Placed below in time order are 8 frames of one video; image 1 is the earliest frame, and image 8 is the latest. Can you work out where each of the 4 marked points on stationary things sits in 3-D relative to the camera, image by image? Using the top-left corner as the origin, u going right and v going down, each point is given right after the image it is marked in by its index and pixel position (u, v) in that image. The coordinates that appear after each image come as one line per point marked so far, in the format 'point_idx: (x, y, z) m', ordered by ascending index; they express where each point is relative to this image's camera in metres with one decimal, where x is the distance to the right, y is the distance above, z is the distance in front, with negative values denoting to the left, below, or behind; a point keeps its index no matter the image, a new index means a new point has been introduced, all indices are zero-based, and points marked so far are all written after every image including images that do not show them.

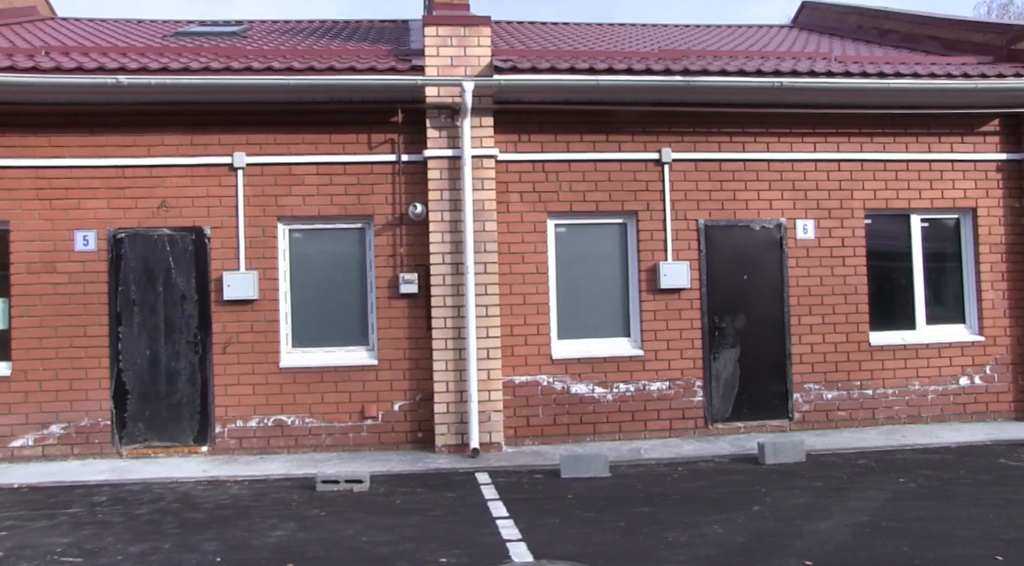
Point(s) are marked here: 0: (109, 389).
0: (-3.9, -1.0, +8.0) m
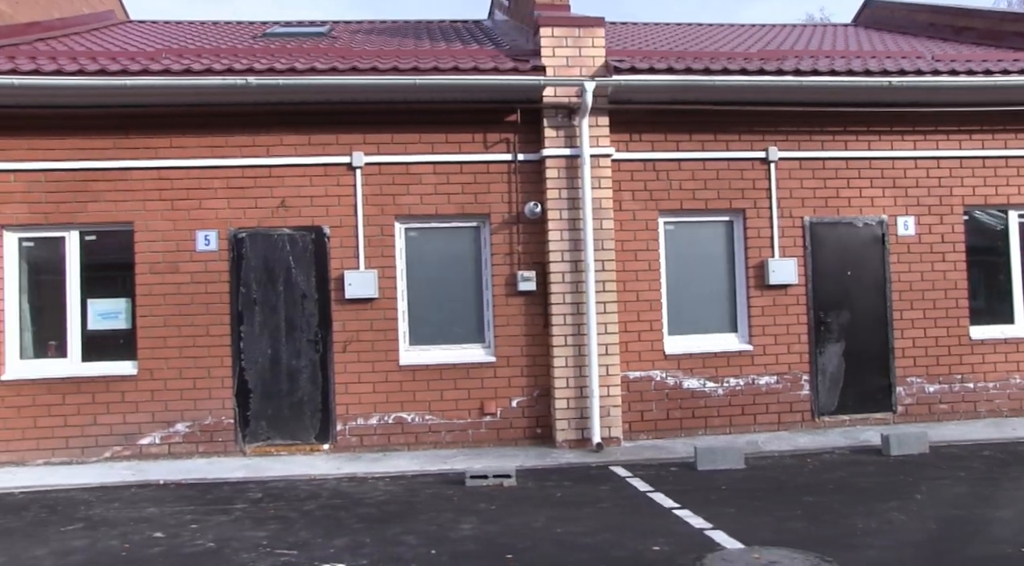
0: (-2.7, -1.0, +8.1) m
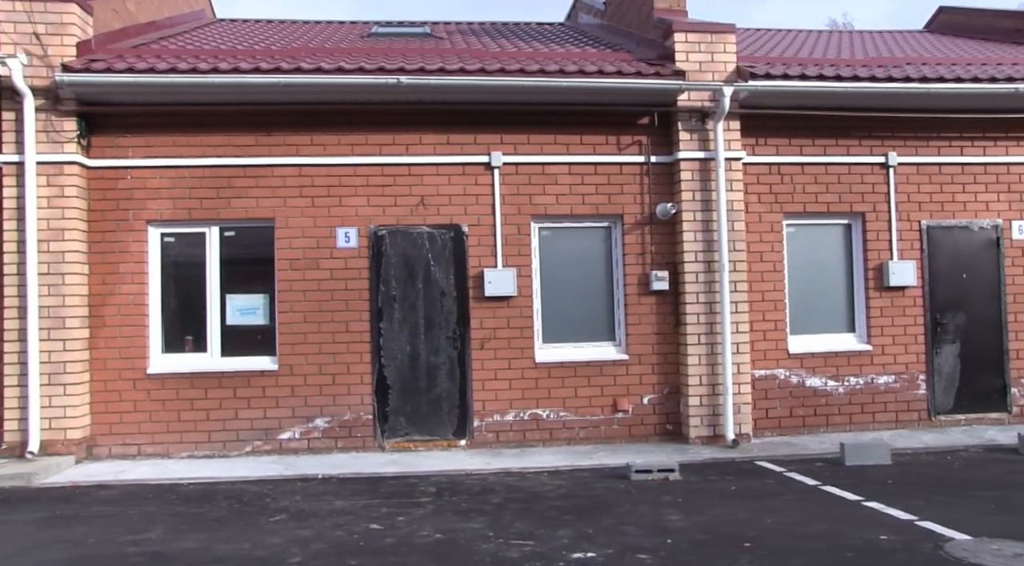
0: (-1.4, -1.0, +8.2) m
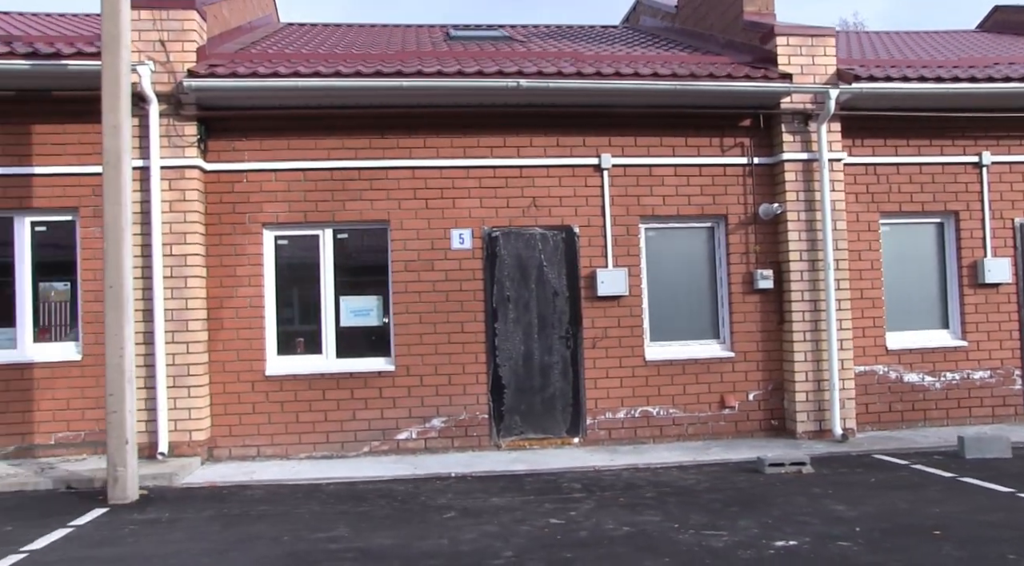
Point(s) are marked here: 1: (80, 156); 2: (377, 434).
0: (-0.3, -1.0, +8.3) m
1: (-4.2, +1.2, +8.0) m
2: (-1.3, -1.5, +8.2) m
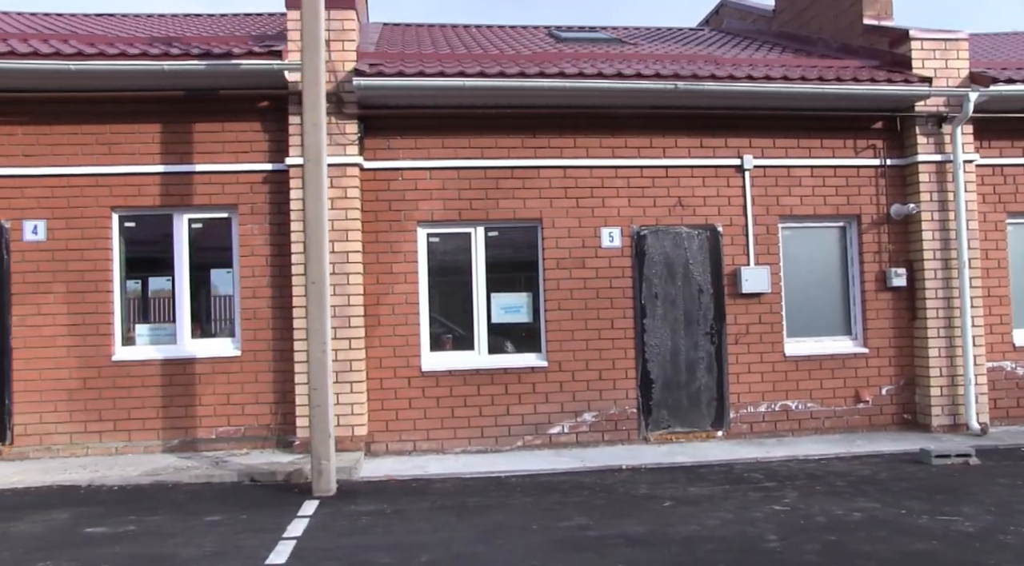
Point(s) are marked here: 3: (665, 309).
0: (+1.2, -1.0, +8.5) m
1: (-2.7, +1.3, +8.1) m
2: (+0.2, -1.5, +8.4) m
3: (+1.6, -0.3, +8.5) m
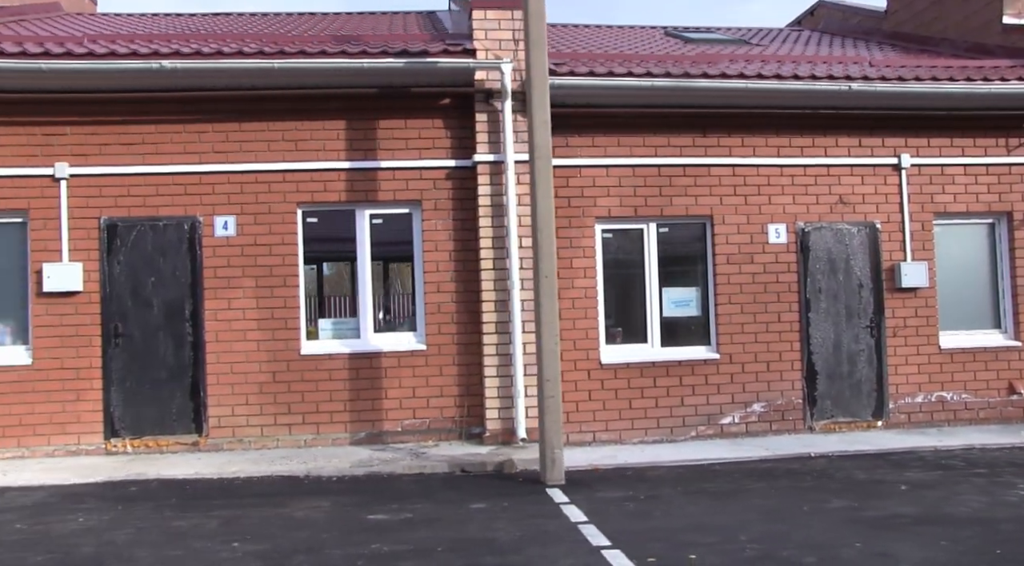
0: (+3.0, -0.9, +8.7) m
1: (-0.9, +1.3, +8.3) m
2: (+2.0, -1.4, +8.6) m
3: (+3.3, -0.2, +8.8) m
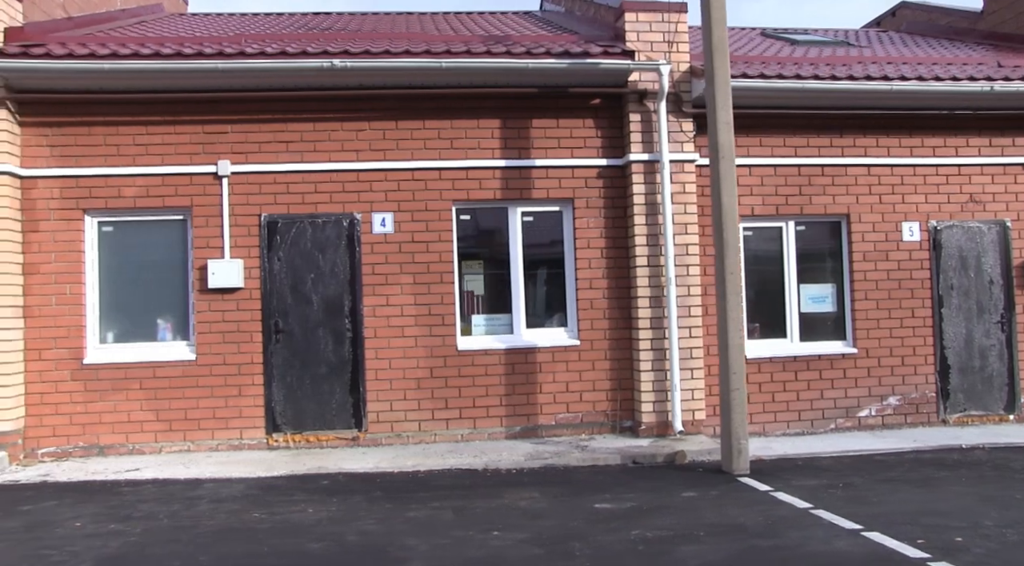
0: (+4.5, -0.9, +8.9) m
1: (+0.6, +1.3, +8.4) m
2: (+3.5, -1.4, +8.7) m
3: (+4.8, -0.2, +8.9) m
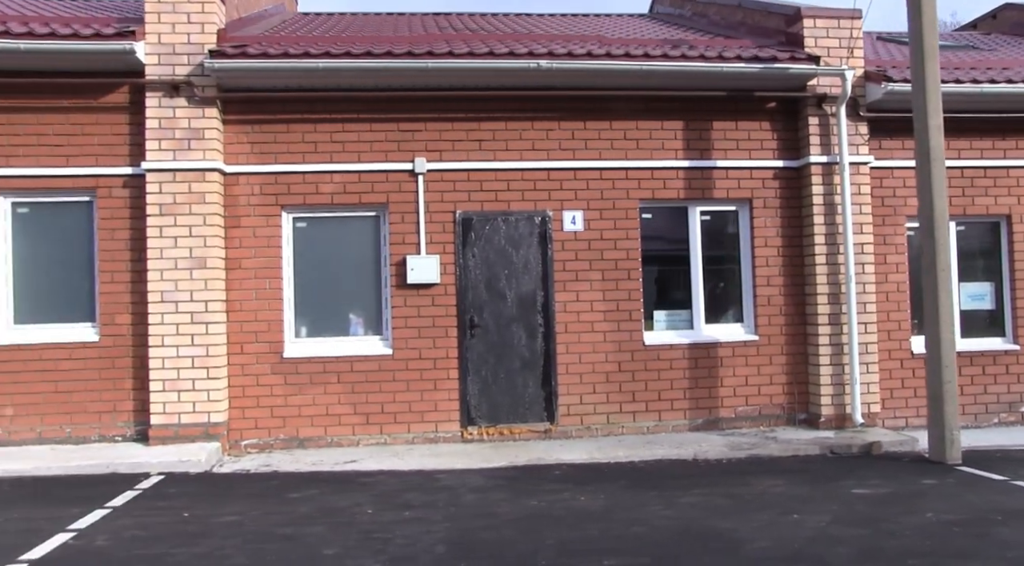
0: (+6.4, -0.9, +9.2) m
1: (+2.5, +1.4, +8.7) m
2: (+5.3, -1.3, +9.0) m
3: (+6.7, -0.2, +9.3) m
